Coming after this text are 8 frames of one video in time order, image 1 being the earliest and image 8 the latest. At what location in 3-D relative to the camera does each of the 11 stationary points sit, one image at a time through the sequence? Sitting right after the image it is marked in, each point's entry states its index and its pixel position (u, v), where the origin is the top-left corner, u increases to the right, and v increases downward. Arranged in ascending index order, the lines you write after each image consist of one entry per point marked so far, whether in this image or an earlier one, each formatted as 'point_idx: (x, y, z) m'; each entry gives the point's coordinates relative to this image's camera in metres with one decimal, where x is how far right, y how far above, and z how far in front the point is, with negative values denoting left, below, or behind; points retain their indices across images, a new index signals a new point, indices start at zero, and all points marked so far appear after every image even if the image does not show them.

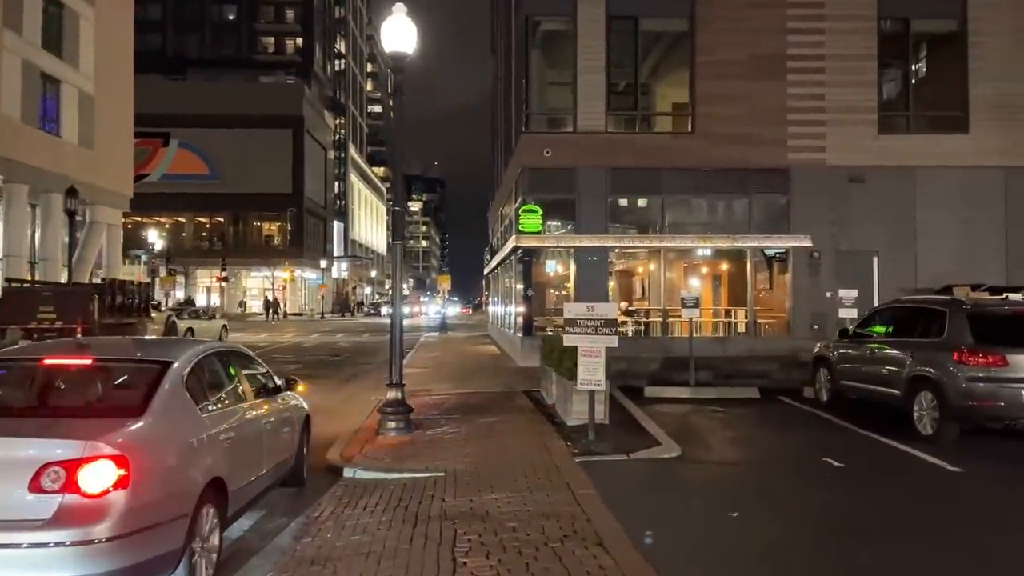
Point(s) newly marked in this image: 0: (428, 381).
0: (-2.0, -2.2, +18.7) m
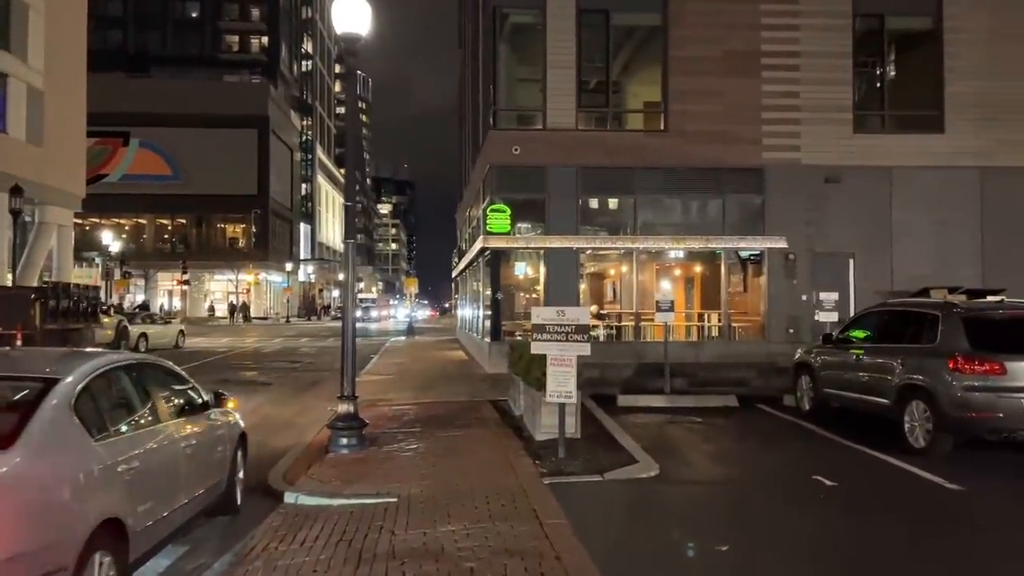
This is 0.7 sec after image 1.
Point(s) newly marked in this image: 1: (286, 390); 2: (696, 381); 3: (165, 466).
0: (-2.7, -2.3, +17.7) m
1: (-5.5, -2.5, +19.1) m
2: (+3.6, -1.8, +15.4) m
3: (-2.6, -1.3, +5.9) m
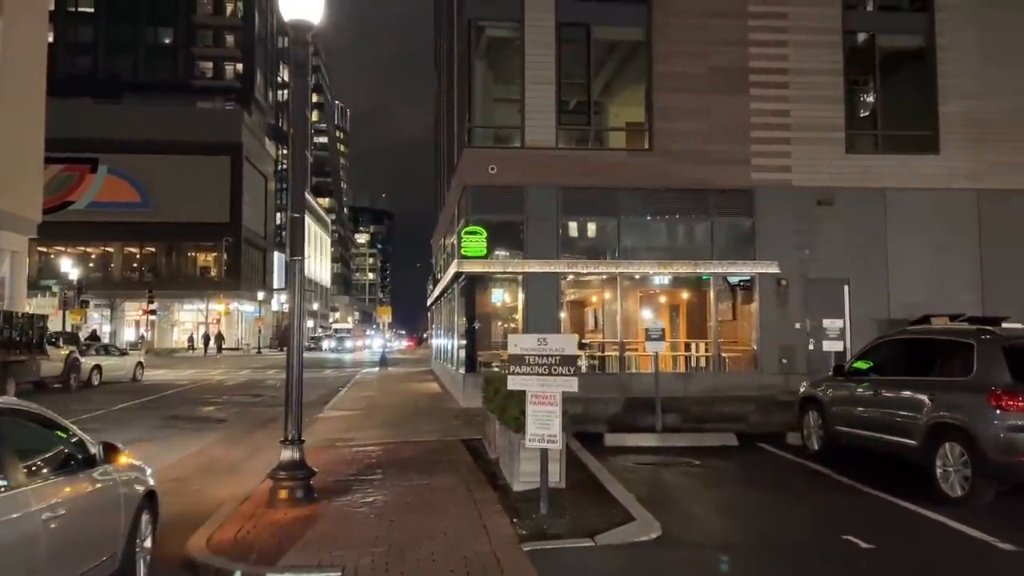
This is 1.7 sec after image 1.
0: (-3.2, -2.9, +16.1) m
1: (-6.1, -3.1, +17.4) m
2: (+3.2, -2.3, +14.1) m
3: (-2.8, -1.5, +4.4) m
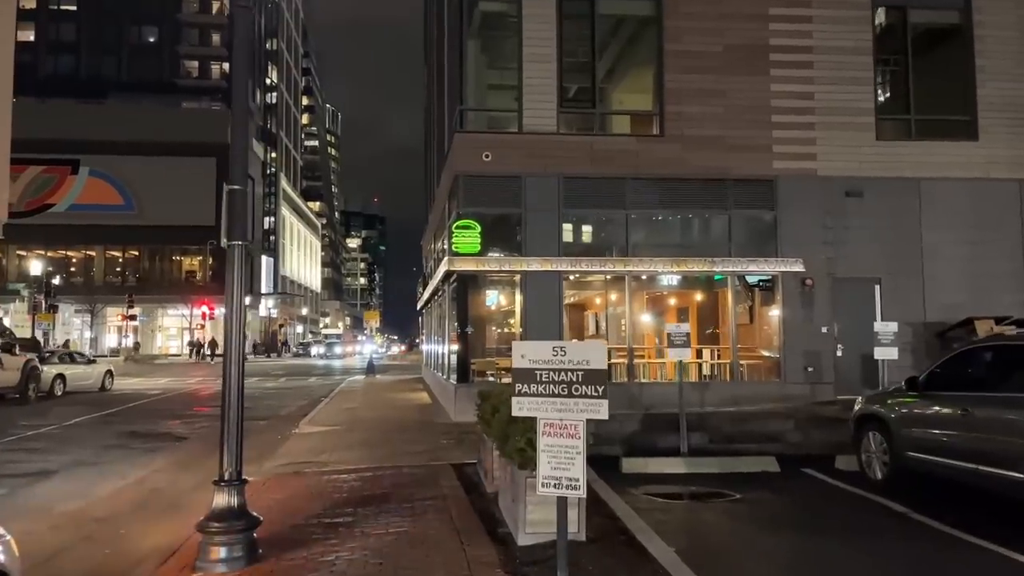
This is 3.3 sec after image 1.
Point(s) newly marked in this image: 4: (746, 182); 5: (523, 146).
0: (-3.3, -2.9, +14.1) m
1: (-6.1, -3.1, +15.3) m
2: (+3.2, -2.3, +12.1) m
3: (-2.7, -1.4, +2.4) m
4: (+5.6, +2.5, +18.6) m
5: (+0.2, +3.3, +18.1) m
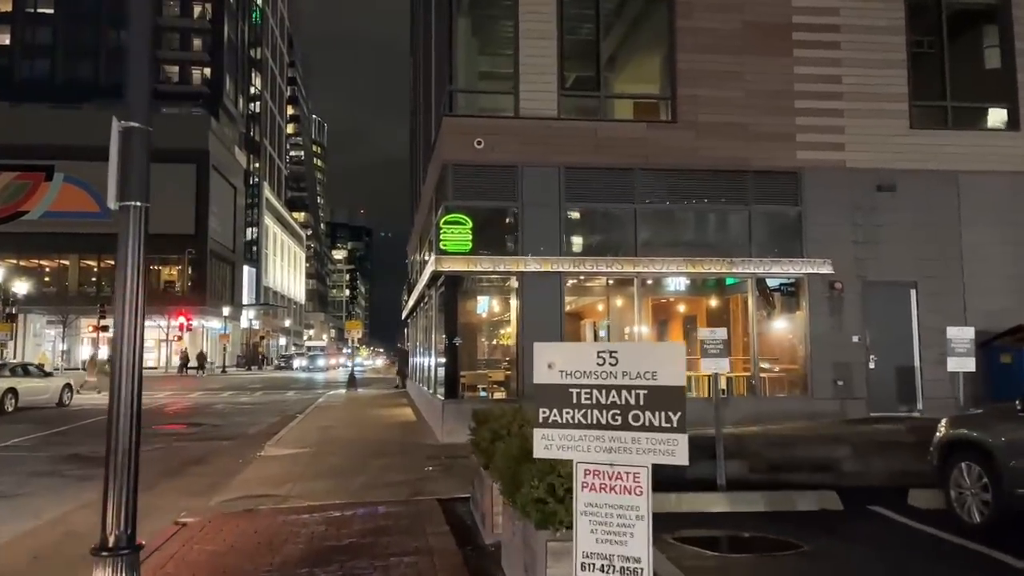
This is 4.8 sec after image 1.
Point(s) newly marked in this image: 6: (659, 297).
0: (-3.3, -2.9, +12.0) m
1: (-6.2, -3.1, +13.2) m
2: (+3.2, -2.3, +10.1) m
3: (-2.6, -1.2, +0.3) m
4: (+5.5, +2.4, +16.7) m
5: (+0.1, +3.2, +16.1) m
6: (+3.2, -0.2, +16.6) m
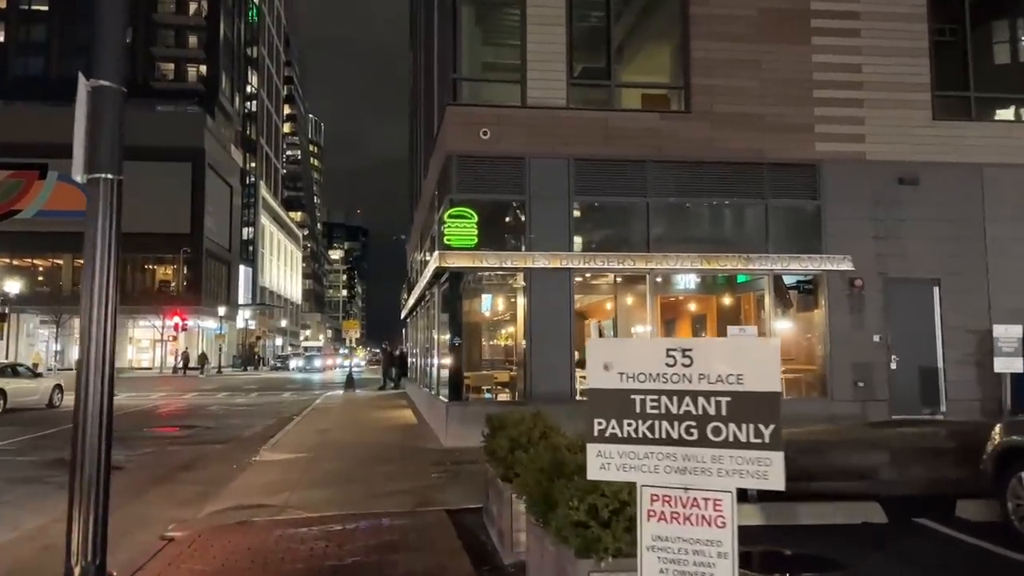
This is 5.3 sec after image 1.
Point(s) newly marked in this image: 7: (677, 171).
0: (-3.2, -2.8, +11.3) m
1: (-6.0, -3.1, +12.5) m
2: (+3.3, -2.2, +9.4) m
3: (-2.4, -1.1, -0.4) m
4: (+5.6, +2.5, +16.0) m
5: (+0.3, +3.3, +15.5) m
6: (+3.3, -0.1, +15.9) m
7: (+3.4, +2.4, +15.8) m
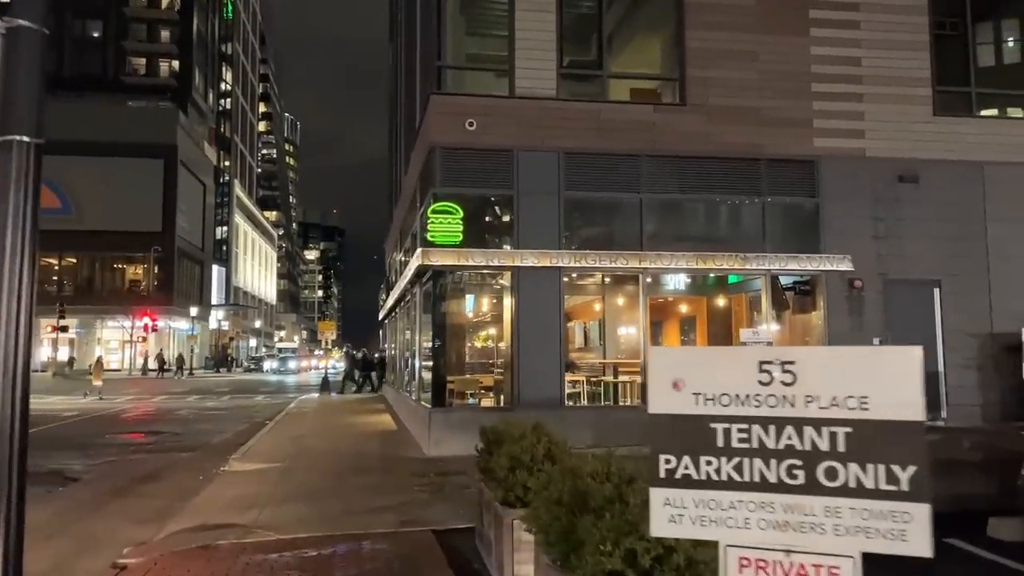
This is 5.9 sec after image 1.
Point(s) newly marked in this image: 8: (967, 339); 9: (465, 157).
0: (-3.3, -2.8, +10.4) m
1: (-6.2, -3.0, +11.5) m
2: (+3.3, -2.2, +8.7) m
3: (-2.2, -1.1, -1.2) m
4: (+5.3, +2.5, +15.4) m
5: (0.0, +3.3, +14.7) m
6: (+3.0, -0.1, +15.2) m
7: (+3.1, +2.3, +15.2) m
8: (+9.0, -1.0, +15.4) m
9: (-0.9, +2.4, +14.5) m
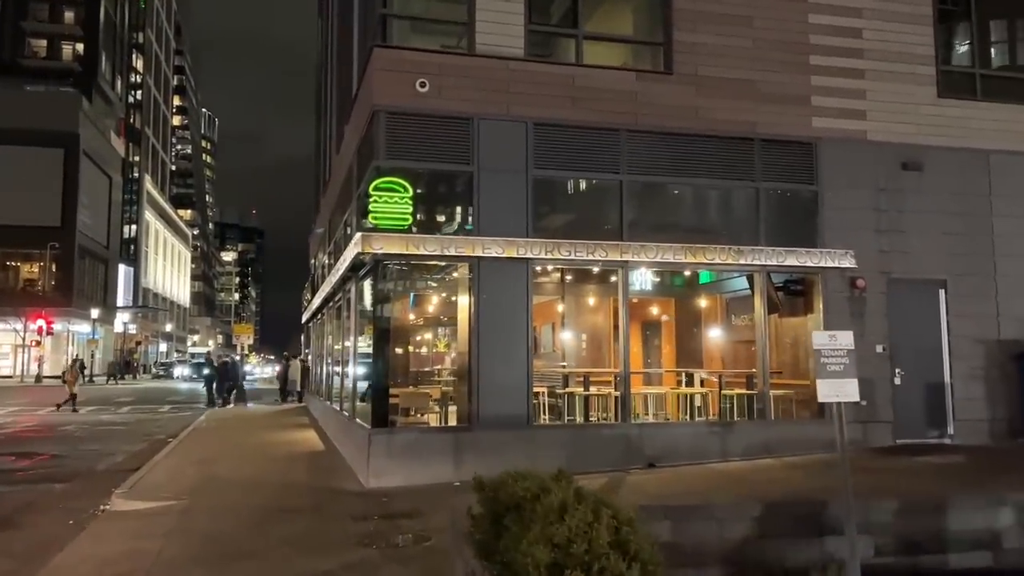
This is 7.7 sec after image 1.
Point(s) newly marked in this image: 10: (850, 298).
0: (-3.6, -2.6, +7.6) m
1: (-6.5, -2.9, +8.5) m
2: (+3.1, -2.1, +6.6) m
3: (-1.3, -0.9, -3.8) m
4: (+4.6, +2.5, +13.5) m
5: (-0.6, +3.4, +12.3) m
6: (+2.3, -0.1, +13.1) m
7: (+2.4, +2.4, +13.0) m
8: (+8.2, -1.0, +13.9) m
9: (-1.5, +2.5, +12.0) m
10: (+5.8, -0.2, +13.5) m
